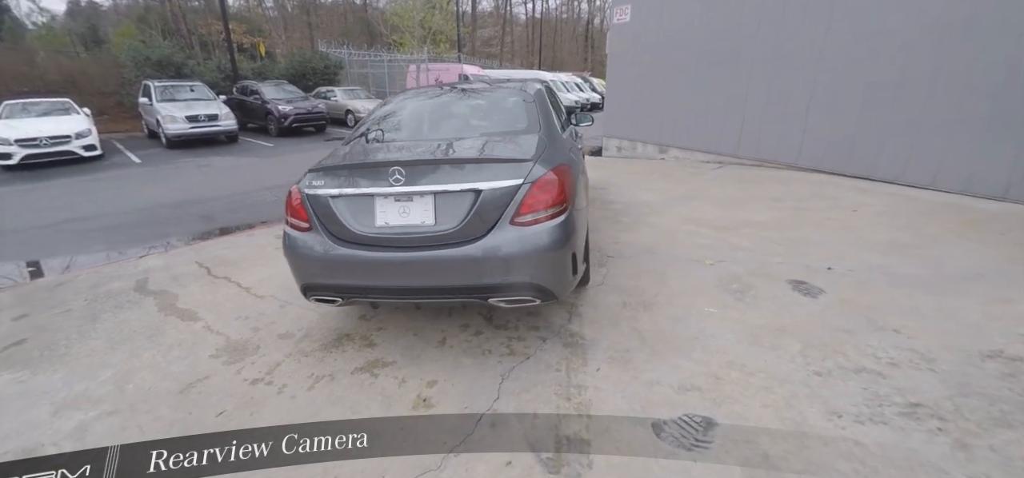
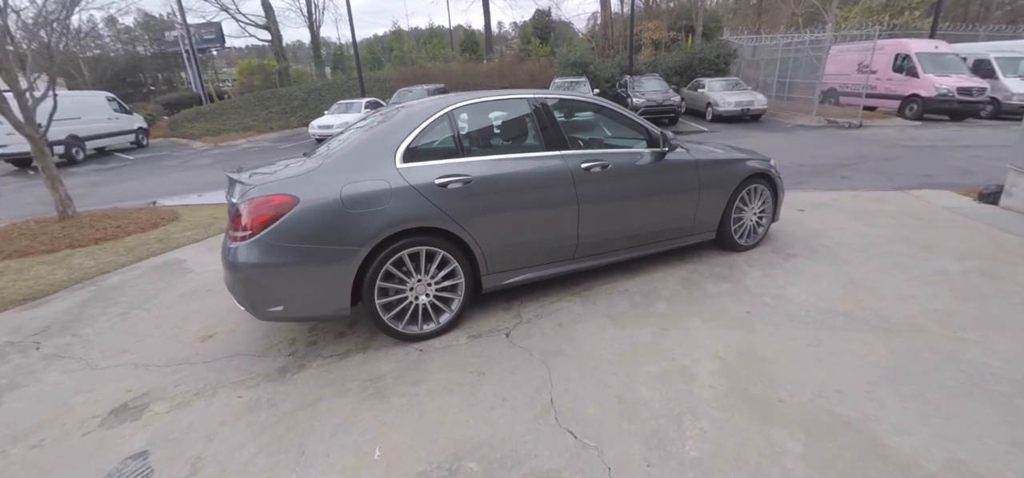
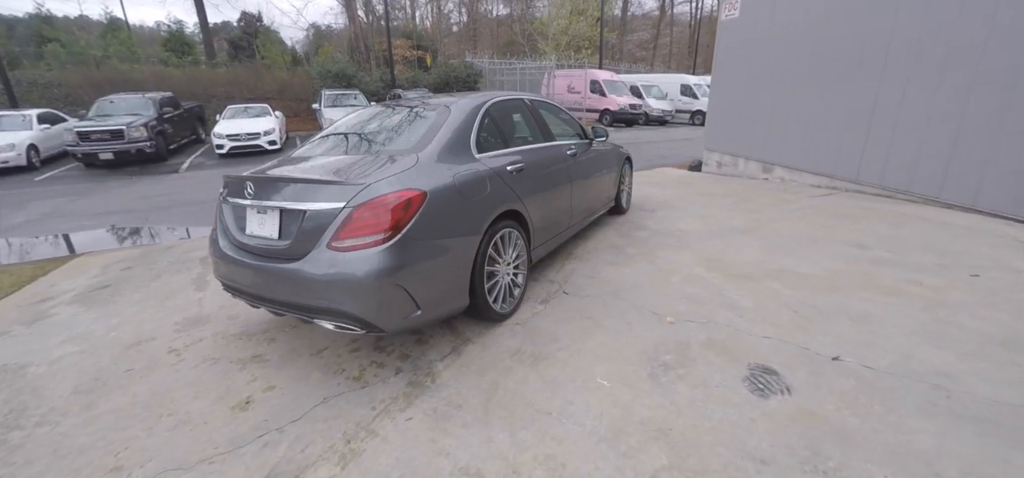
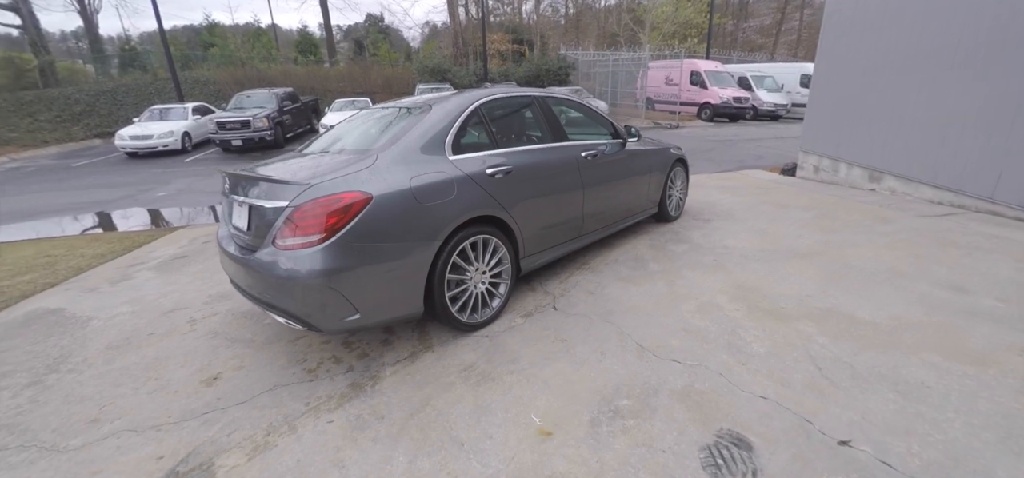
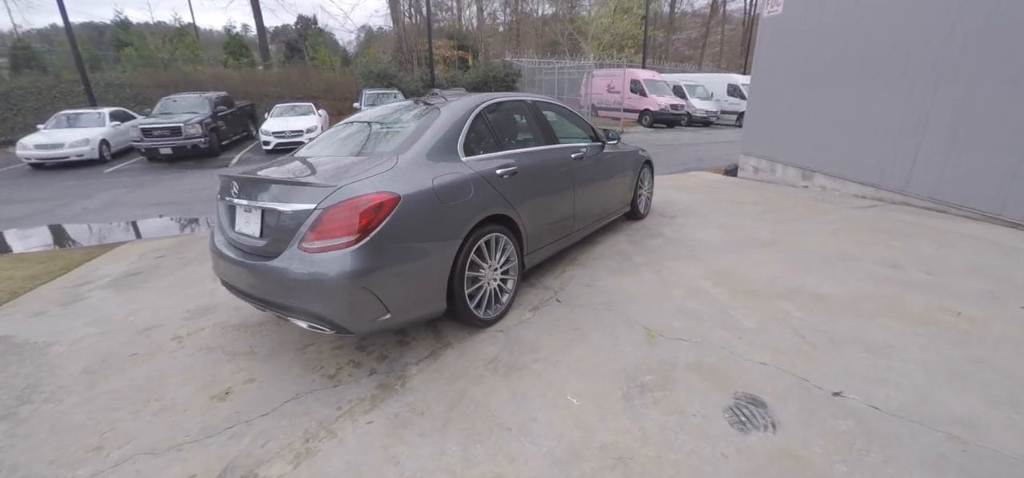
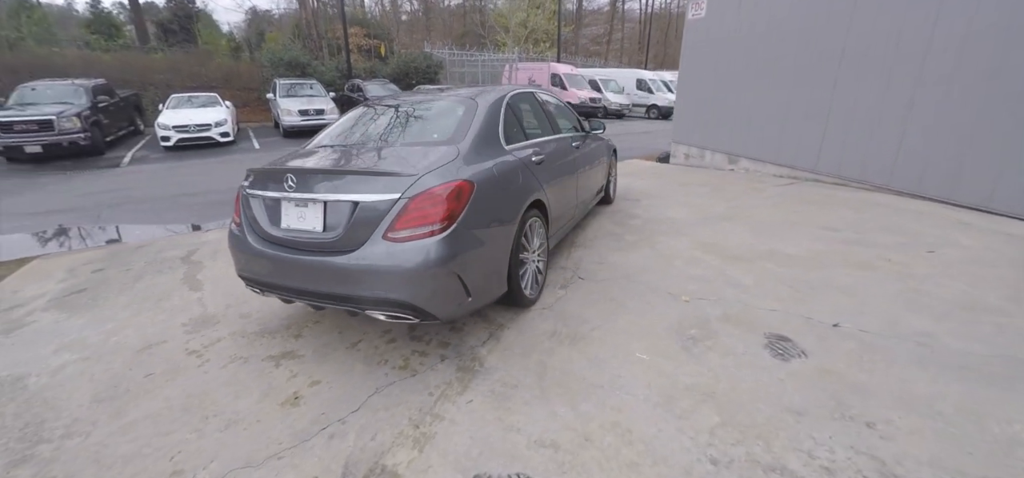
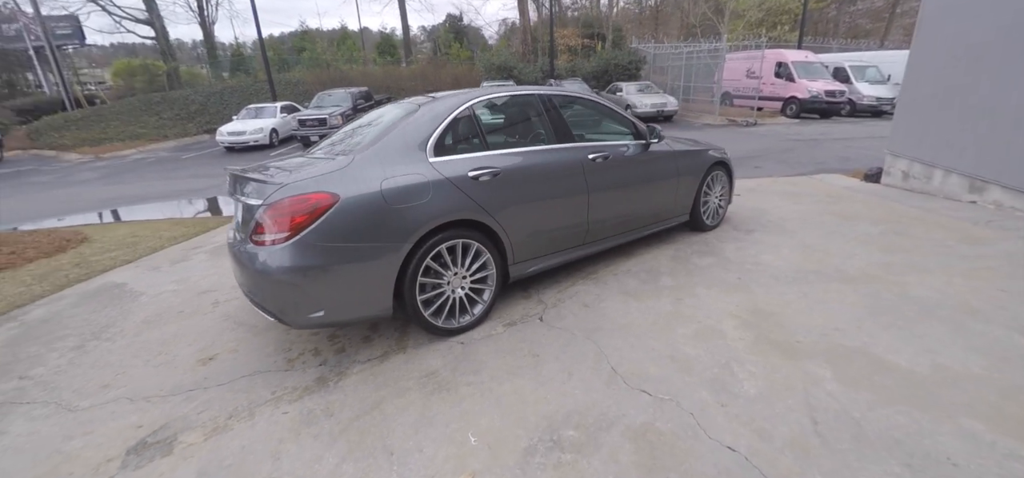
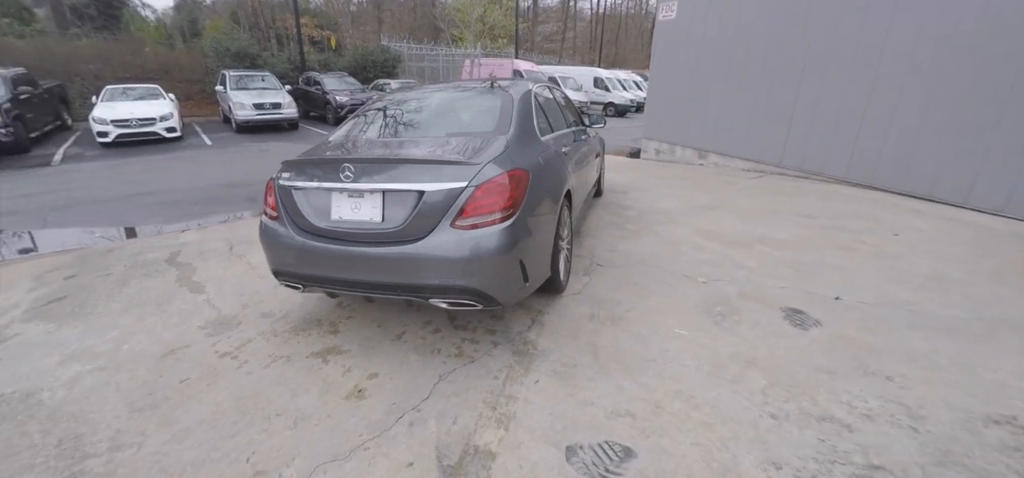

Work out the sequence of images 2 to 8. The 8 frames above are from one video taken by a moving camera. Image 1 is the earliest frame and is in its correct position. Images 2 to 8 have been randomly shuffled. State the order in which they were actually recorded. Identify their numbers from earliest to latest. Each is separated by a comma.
8, 6, 3, 5, 4, 7, 2
